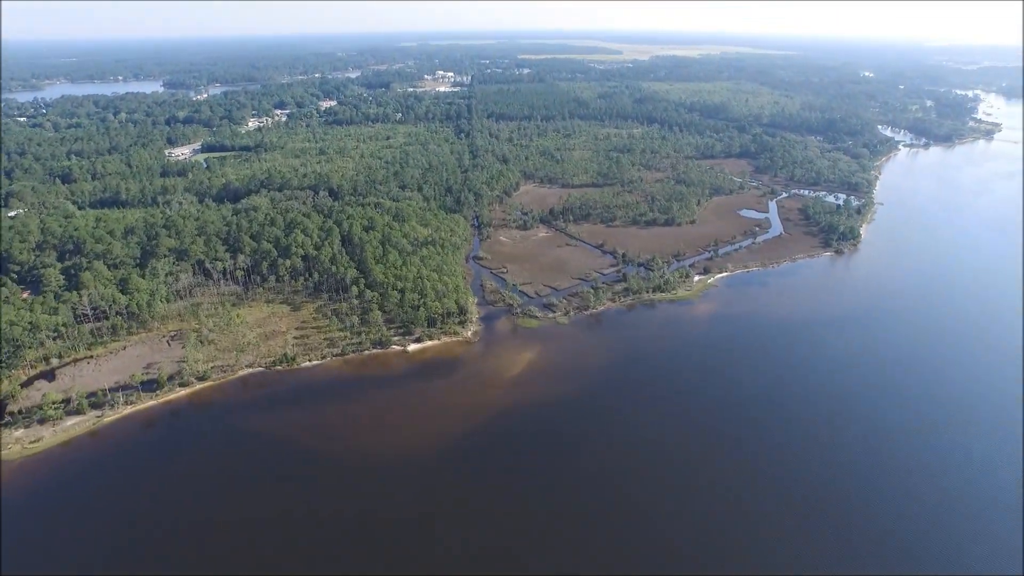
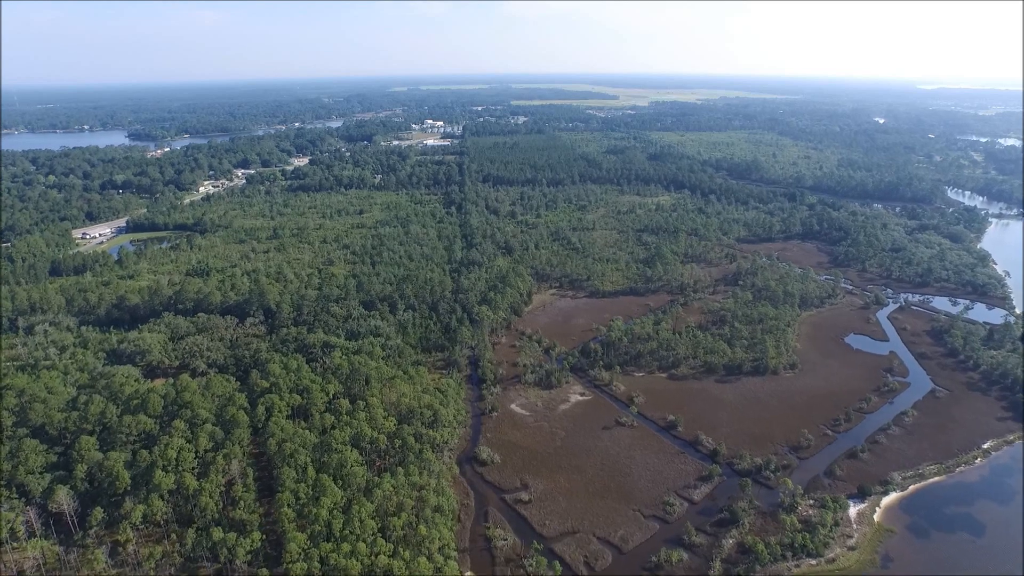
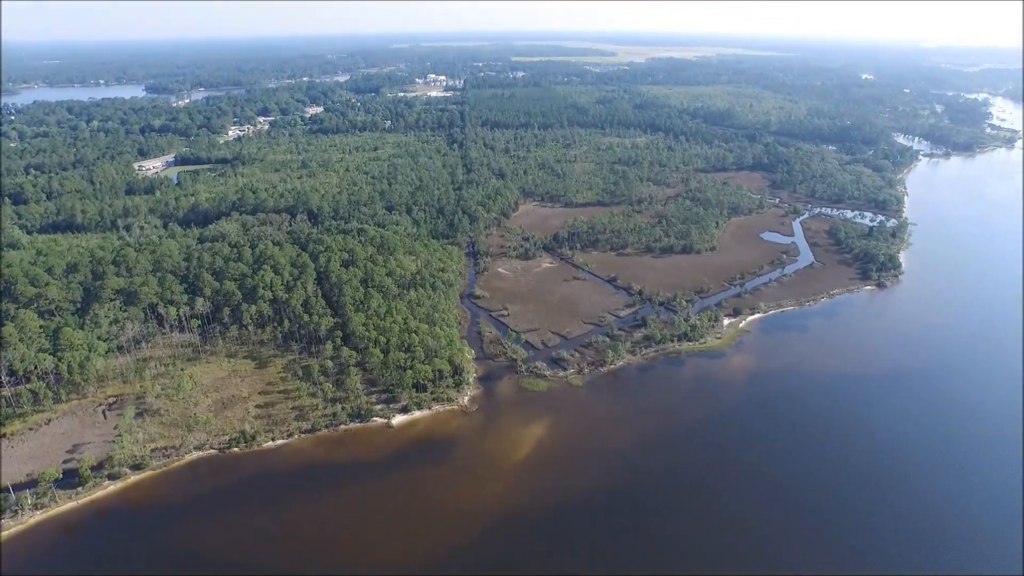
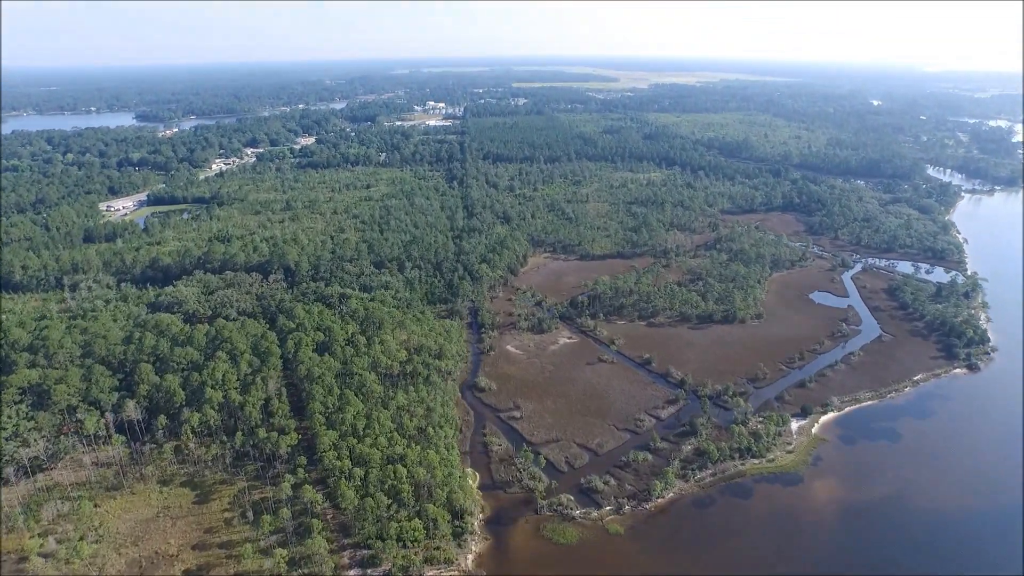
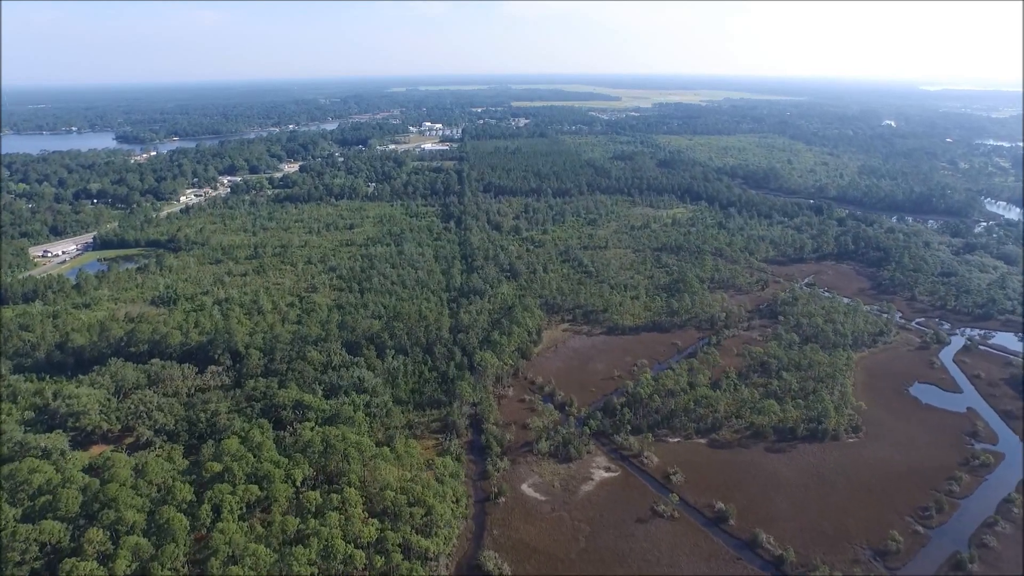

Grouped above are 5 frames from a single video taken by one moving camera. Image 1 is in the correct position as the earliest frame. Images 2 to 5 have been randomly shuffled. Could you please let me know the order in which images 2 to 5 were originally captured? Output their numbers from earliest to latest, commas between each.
3, 4, 2, 5
